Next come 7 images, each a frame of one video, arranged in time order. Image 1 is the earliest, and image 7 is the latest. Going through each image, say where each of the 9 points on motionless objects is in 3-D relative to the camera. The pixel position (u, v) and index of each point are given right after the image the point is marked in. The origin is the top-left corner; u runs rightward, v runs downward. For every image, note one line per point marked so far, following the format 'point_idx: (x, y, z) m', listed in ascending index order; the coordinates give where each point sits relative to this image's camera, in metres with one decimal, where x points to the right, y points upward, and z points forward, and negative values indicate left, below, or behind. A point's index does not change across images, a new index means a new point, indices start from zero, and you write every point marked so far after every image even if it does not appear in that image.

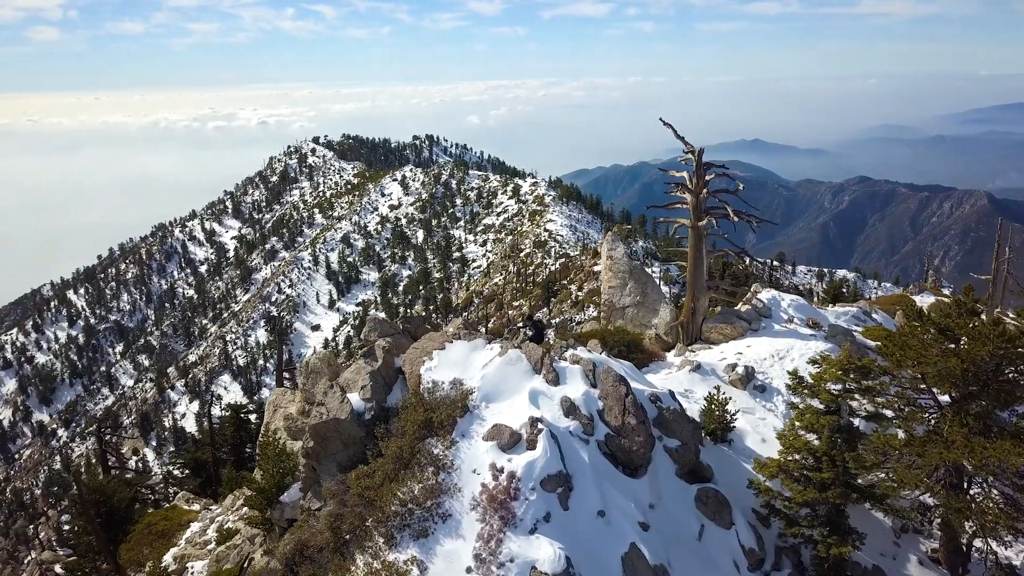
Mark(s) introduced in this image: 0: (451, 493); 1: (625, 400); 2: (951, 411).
0: (-1.3, -4.4, +18.2) m
1: (+2.5, -2.6, +19.5) m
2: (+9.9, -2.8, +19.0) m
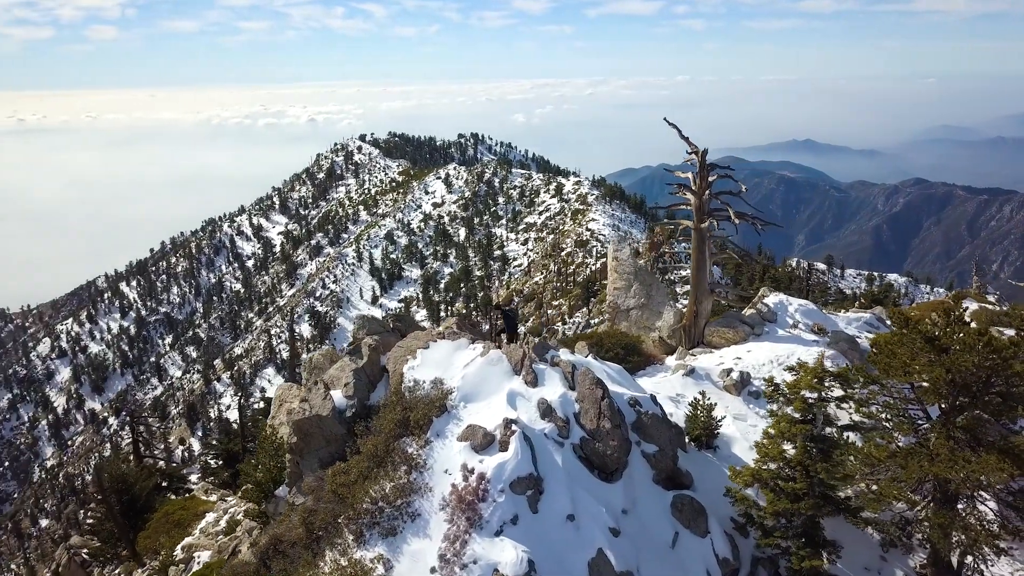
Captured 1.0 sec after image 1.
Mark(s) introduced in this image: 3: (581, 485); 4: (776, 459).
0: (-1.9, -4.4, +18.2) m
1: (+1.9, -2.6, +19.3) m
2: (+9.3, -2.9, +18.4) m
3: (+1.5, -4.2, +18.3) m
4: (+5.4, -3.5, +17.4) m
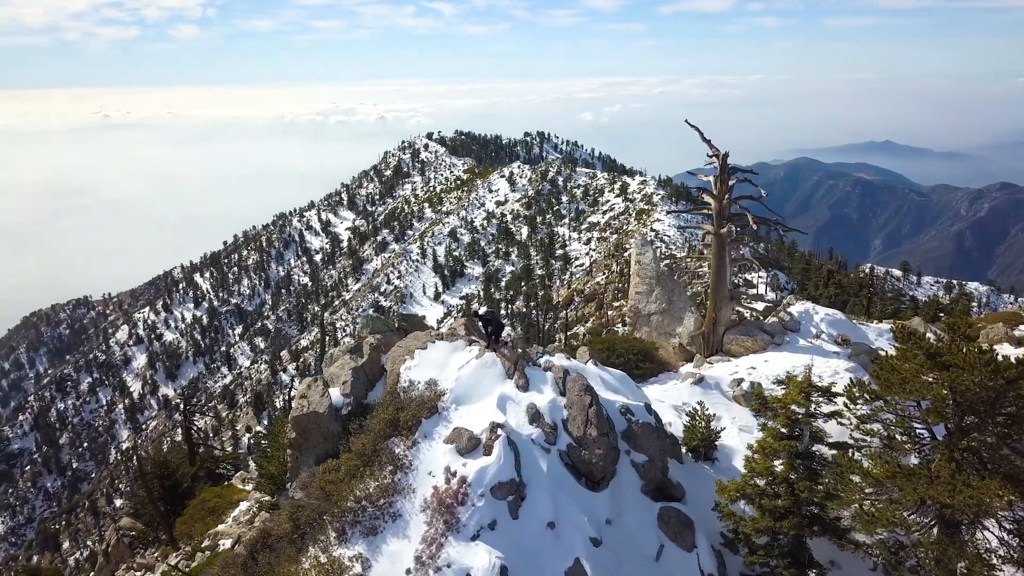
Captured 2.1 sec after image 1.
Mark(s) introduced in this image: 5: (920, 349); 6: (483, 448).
0: (-2.3, -4.4, +18.3) m
1: (+1.7, -2.8, +19.1) m
2: (+8.9, -3.2, +17.5) m
3: (+1.1, -4.3, +18.1) m
4: (+5.0, -3.7, +16.9) m
5: (+8.5, -1.3, +17.7) m
6: (-0.6, -3.5, +18.5) m
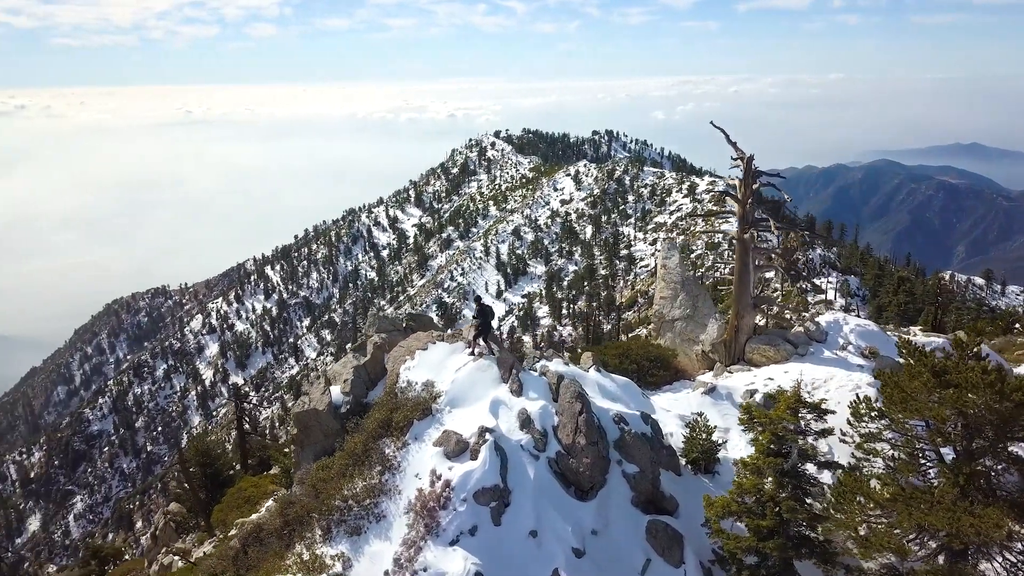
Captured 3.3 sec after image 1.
0: (-2.6, -4.4, +18.3) m
1: (+1.5, -2.9, +18.7) m
2: (+8.5, -3.5, +16.6) m
3: (+0.8, -4.4, +17.8) m
4: (+4.5, -3.9, +16.2) m
5: (+8.1, -1.6, +16.8) m
6: (-0.9, -3.6, +18.3) m
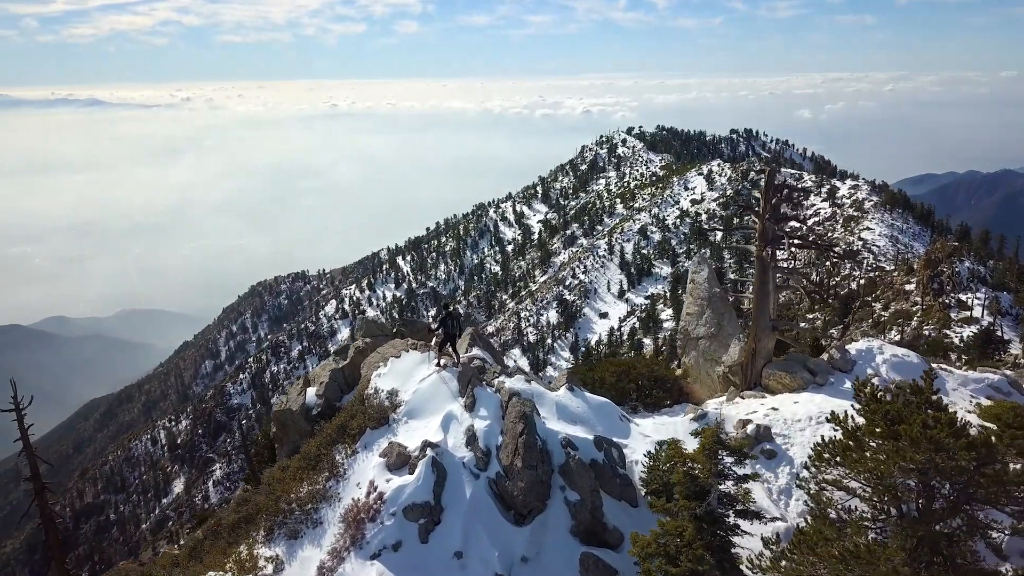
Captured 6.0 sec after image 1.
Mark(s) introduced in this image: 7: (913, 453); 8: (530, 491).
0: (-3.9, -4.6, +18.3) m
1: (+0.2, -3.2, +18.1) m
2: (+6.8, -4.2, +14.8) m
3: (-0.7, -4.8, +17.3) m
4: (+2.8, -4.4, +15.2) m
5: (+6.6, -2.2, +15.1) m
6: (-2.2, -3.8, +18.1) m
7: (+6.6, -2.6, +14.0) m
8: (+0.4, -4.2, +17.5) m
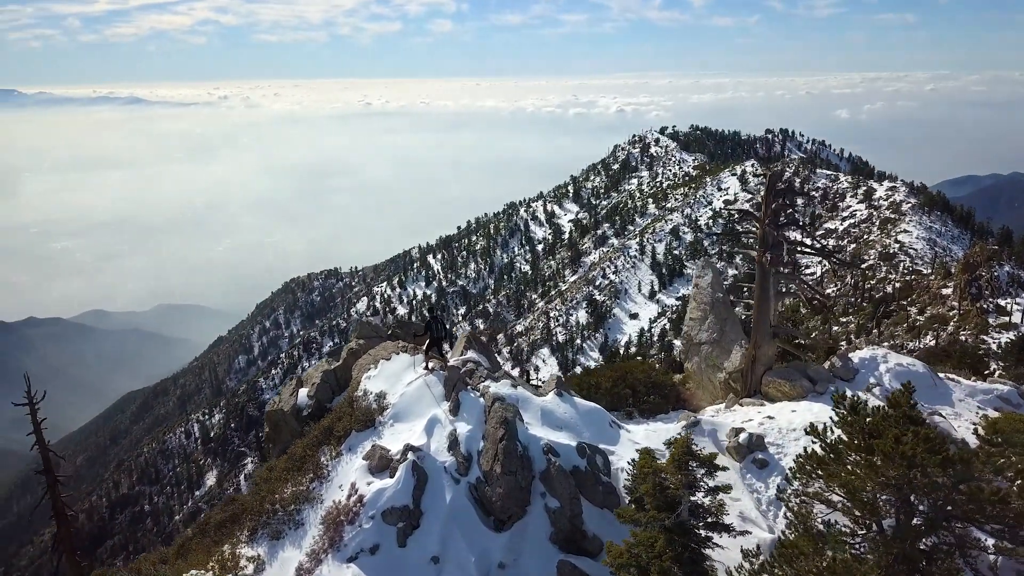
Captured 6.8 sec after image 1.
0: (-4.3, -4.7, +18.4) m
1: (-0.2, -3.3, +18.0) m
2: (+6.3, -4.4, +14.4) m
3: (-1.1, -4.9, +17.2) m
4: (+2.3, -4.5, +15.0) m
5: (+6.0, -2.4, +14.7) m
6: (-2.6, -3.9, +18.1) m
7: (+6.1, -2.8, +13.6) m
8: (0.0, -4.3, +17.4) m
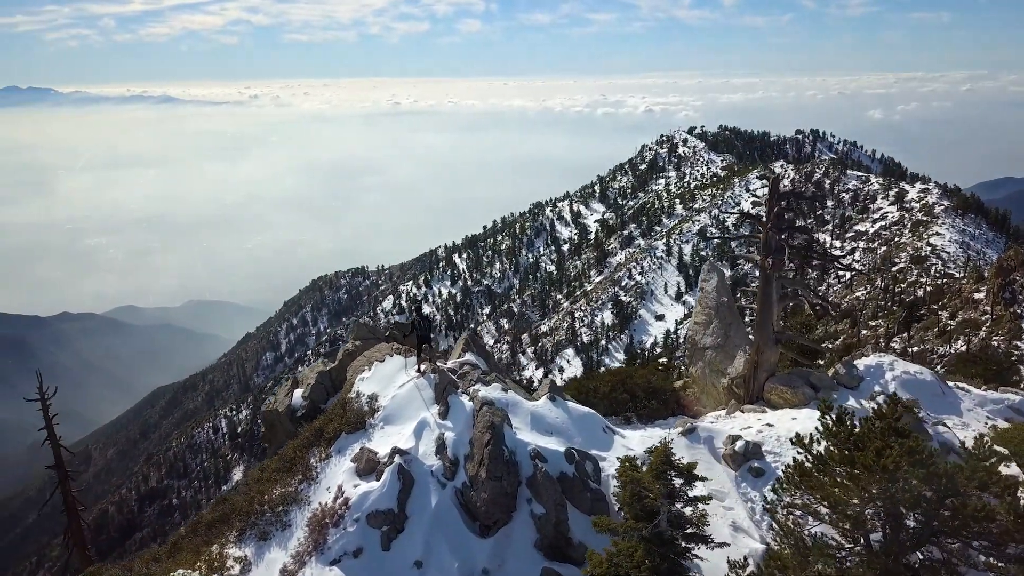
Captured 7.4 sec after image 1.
0: (-4.6, -4.7, +18.4) m
1: (-0.4, -3.4, +17.8) m
2: (+5.9, -4.5, +14.1) m
3: (-1.4, -4.9, +17.1) m
4: (+1.9, -4.6, +14.7) m
5: (+5.7, -2.5, +14.4) m
6: (-2.9, -3.9, +18.0) m
7: (+5.6, -2.9, +13.2) m
8: (-0.3, -4.4, +17.2) m
